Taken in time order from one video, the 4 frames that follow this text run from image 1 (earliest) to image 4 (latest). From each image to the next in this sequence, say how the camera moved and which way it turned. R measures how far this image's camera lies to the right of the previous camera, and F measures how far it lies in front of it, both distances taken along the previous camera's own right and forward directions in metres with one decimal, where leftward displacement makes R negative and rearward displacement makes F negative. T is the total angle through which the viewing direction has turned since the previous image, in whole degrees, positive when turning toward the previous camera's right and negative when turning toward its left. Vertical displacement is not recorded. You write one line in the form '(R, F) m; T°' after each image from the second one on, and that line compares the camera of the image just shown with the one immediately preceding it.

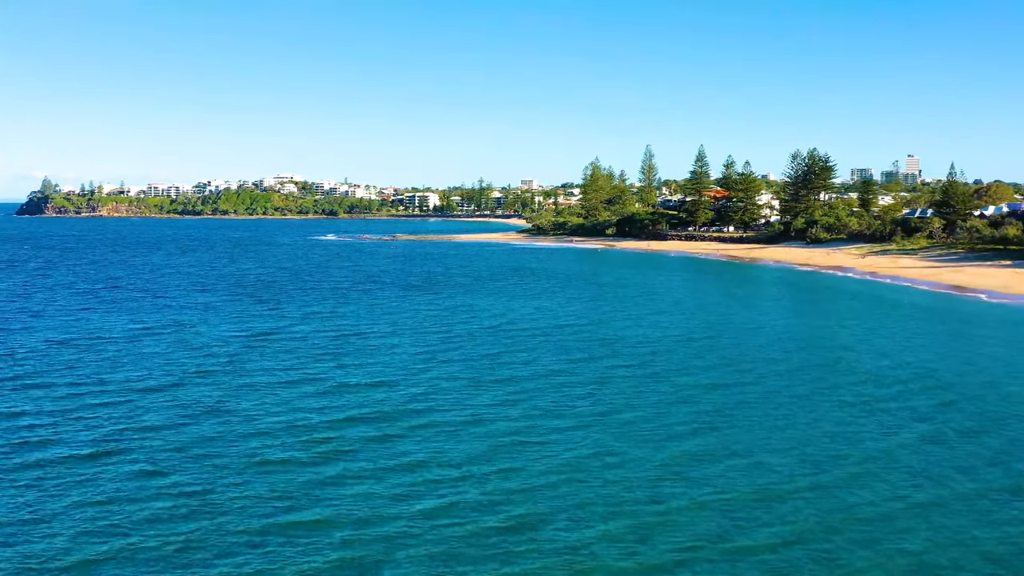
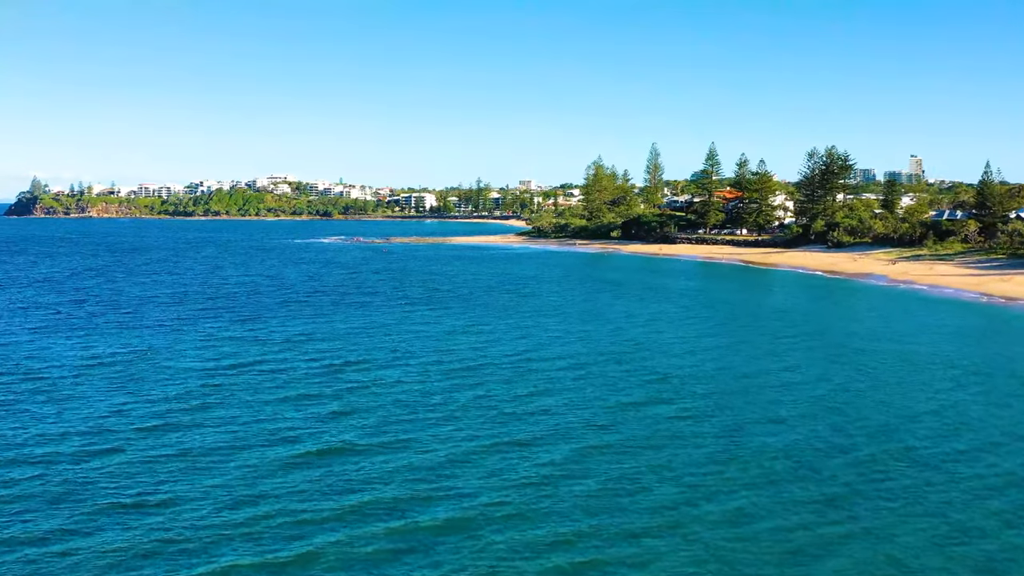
(-1.3, +7.0) m; 0°
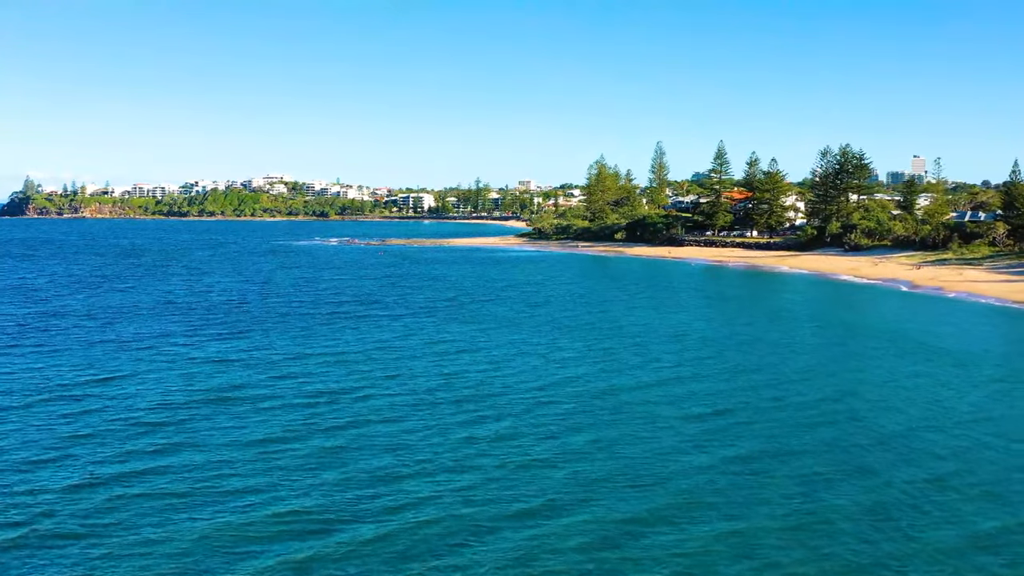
(-0.9, +4.8) m; 0°
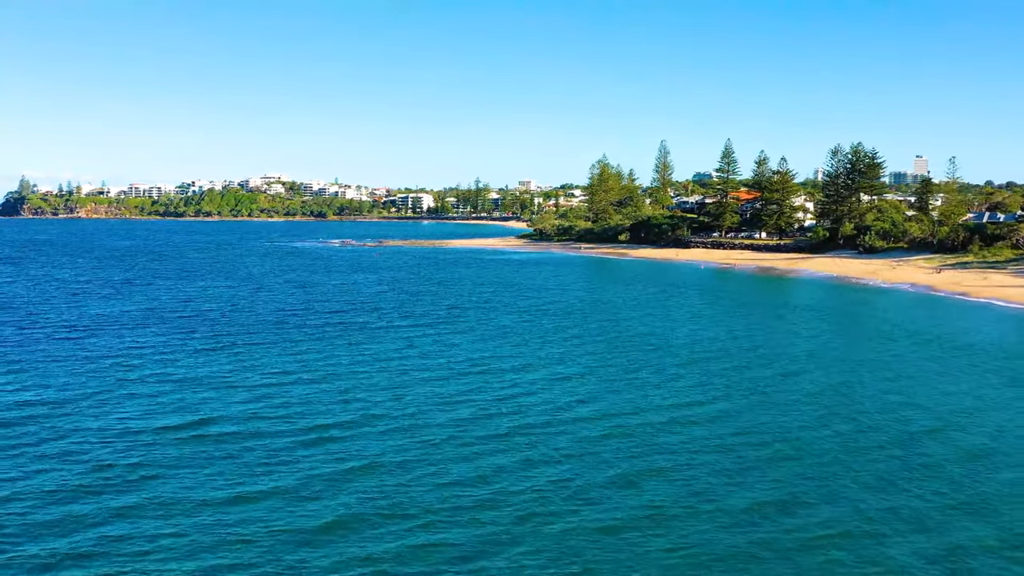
(-0.6, +3.6) m; 0°
